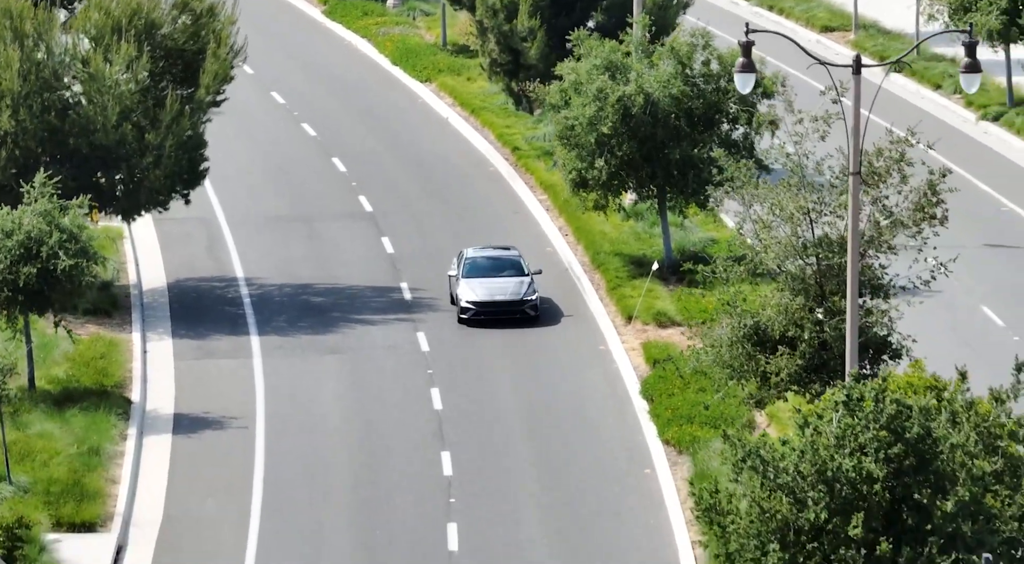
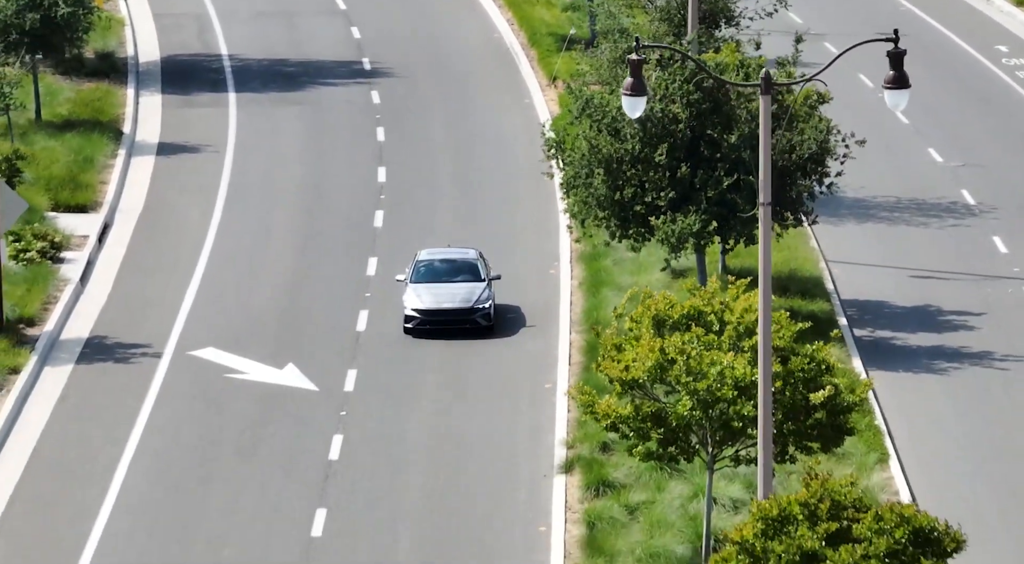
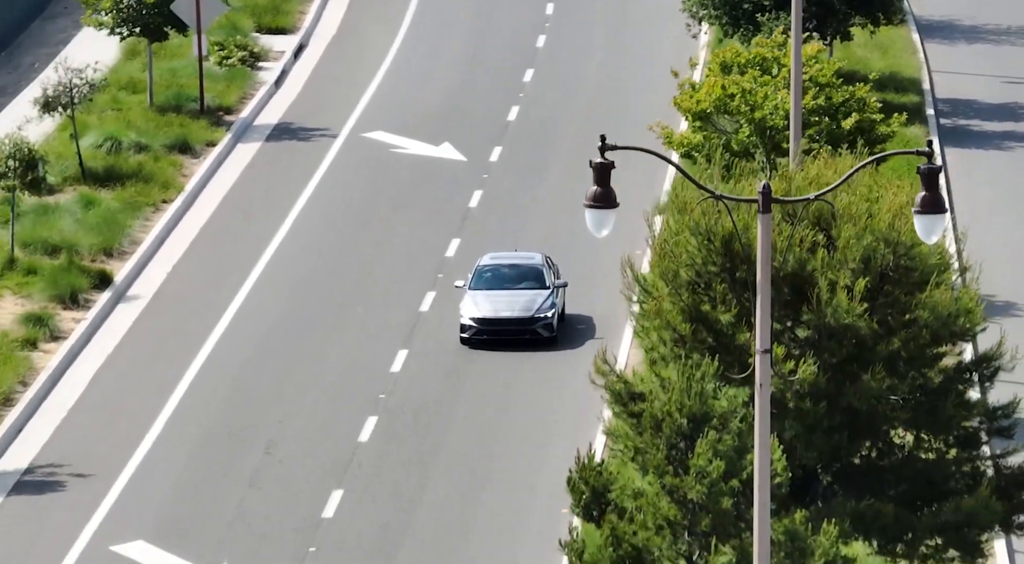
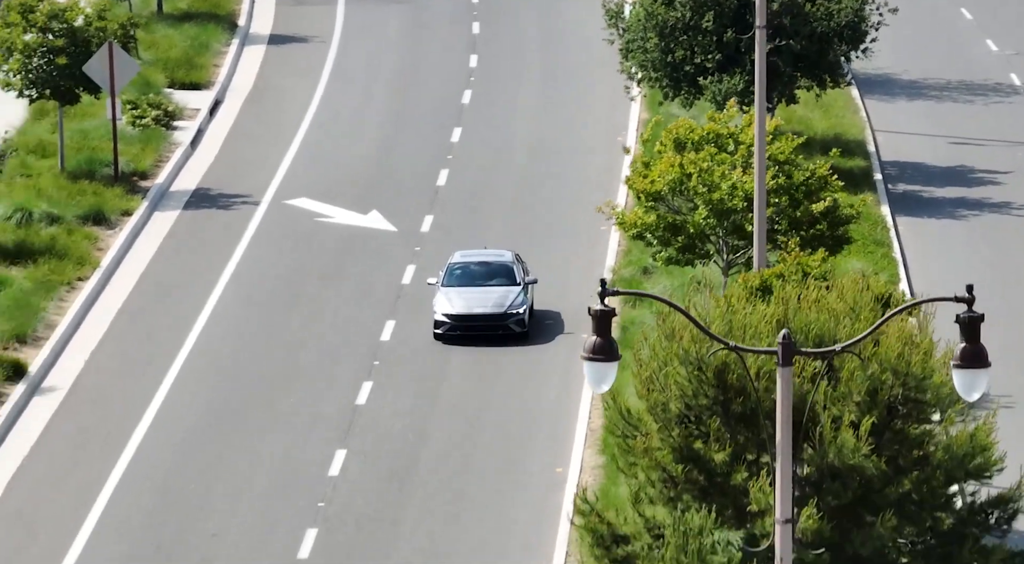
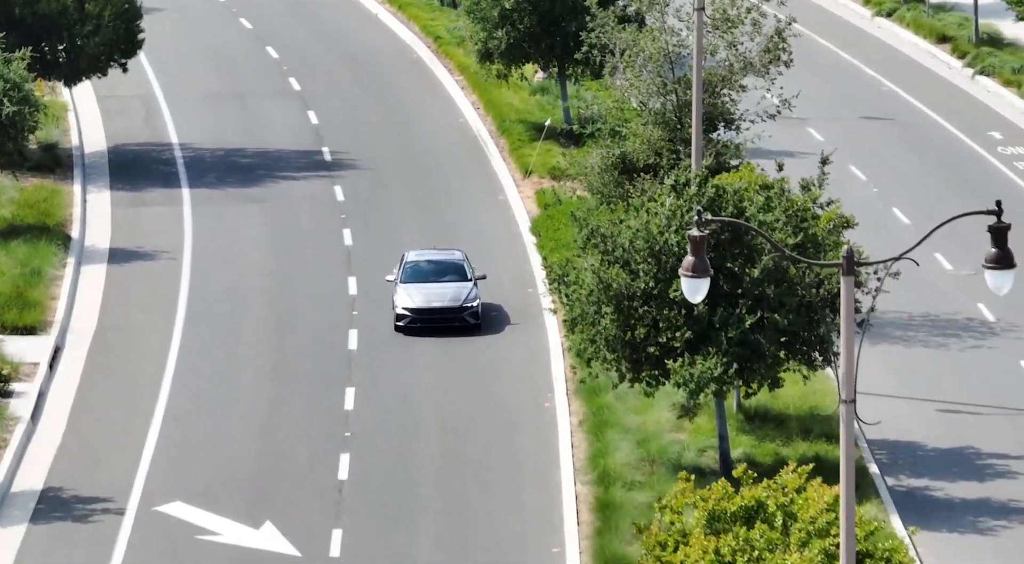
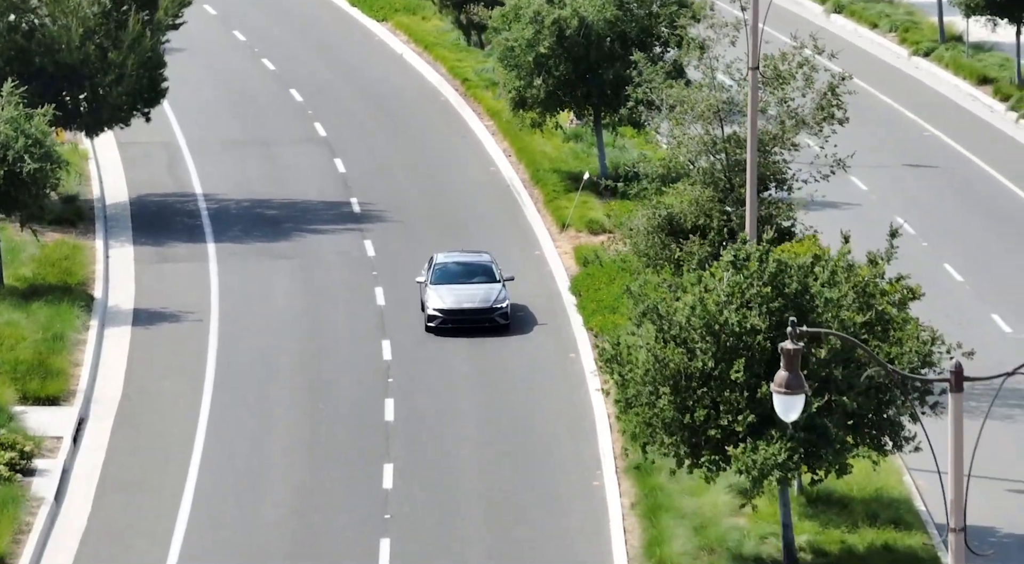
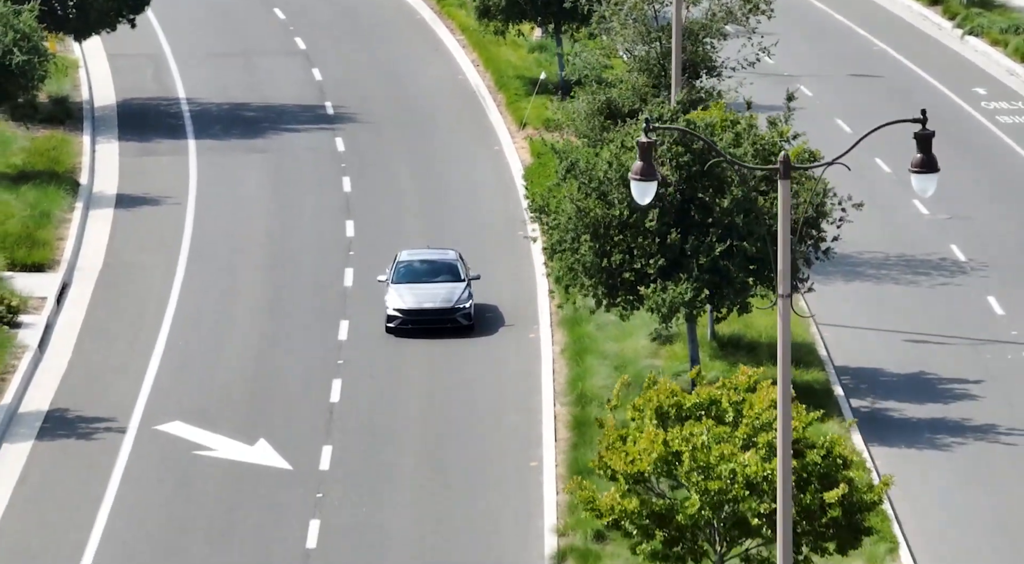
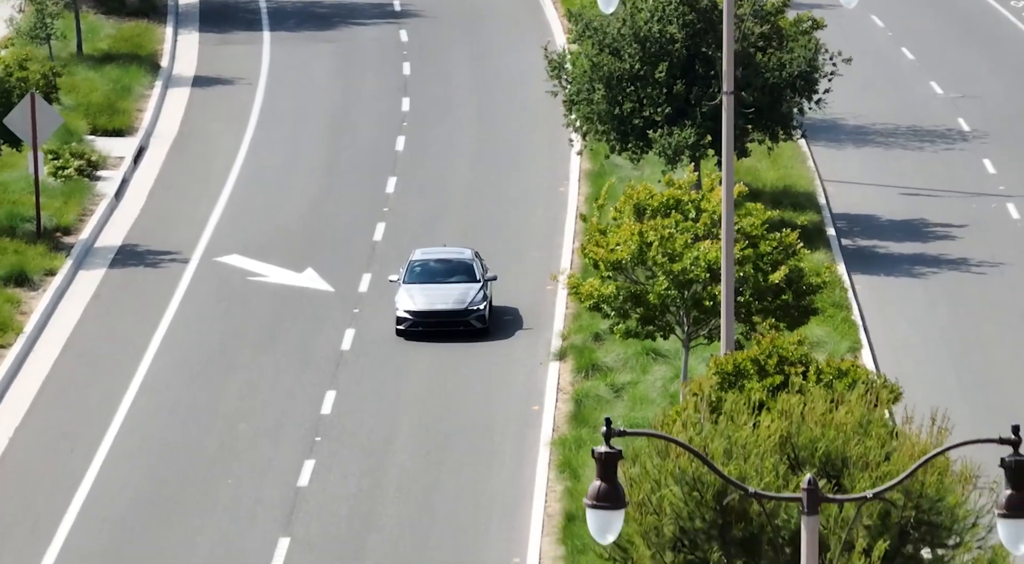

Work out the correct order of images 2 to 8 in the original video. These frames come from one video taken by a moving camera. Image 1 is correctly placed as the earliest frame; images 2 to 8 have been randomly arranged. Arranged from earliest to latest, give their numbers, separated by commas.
6, 5, 7, 2, 8, 4, 3
